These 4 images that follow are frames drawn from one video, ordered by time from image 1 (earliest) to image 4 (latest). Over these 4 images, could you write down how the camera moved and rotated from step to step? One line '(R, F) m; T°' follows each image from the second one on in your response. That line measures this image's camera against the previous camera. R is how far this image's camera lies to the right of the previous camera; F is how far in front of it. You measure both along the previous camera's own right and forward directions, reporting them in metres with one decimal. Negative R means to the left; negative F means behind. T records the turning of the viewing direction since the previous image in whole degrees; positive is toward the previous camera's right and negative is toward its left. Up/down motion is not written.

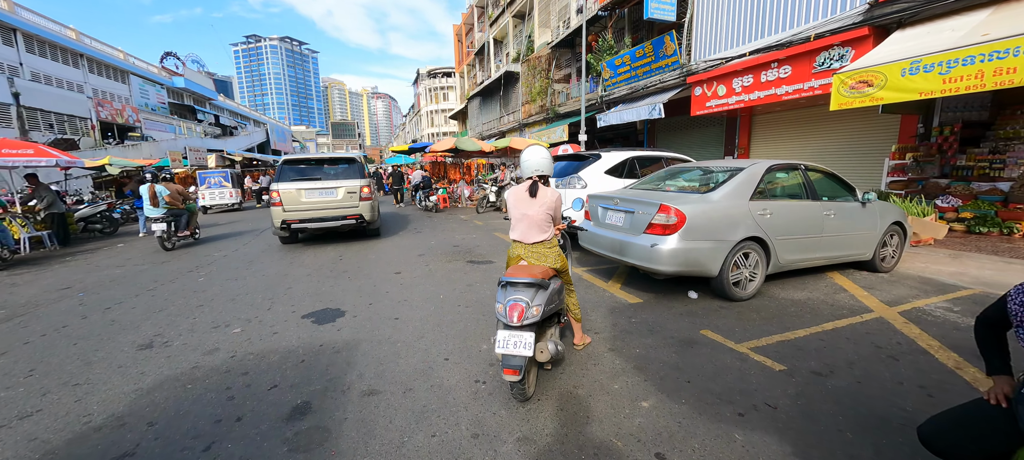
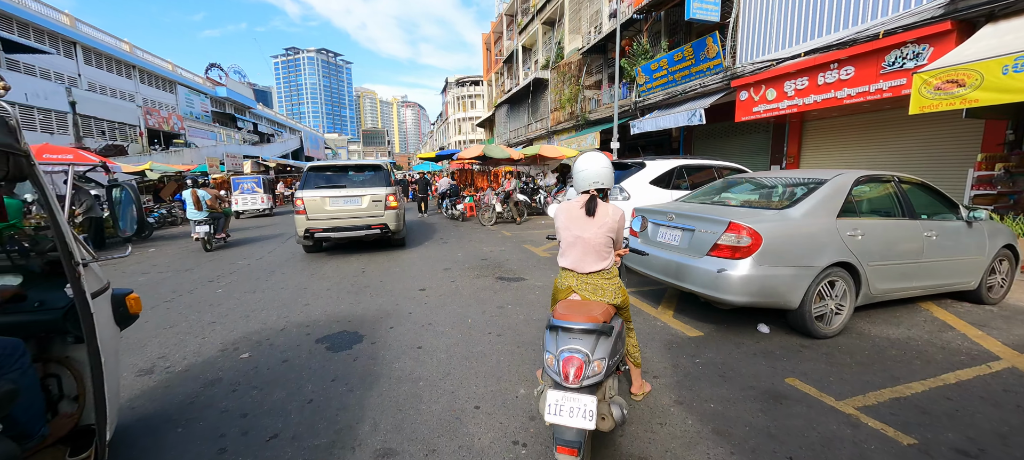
(-0.1, +0.4) m; -4°
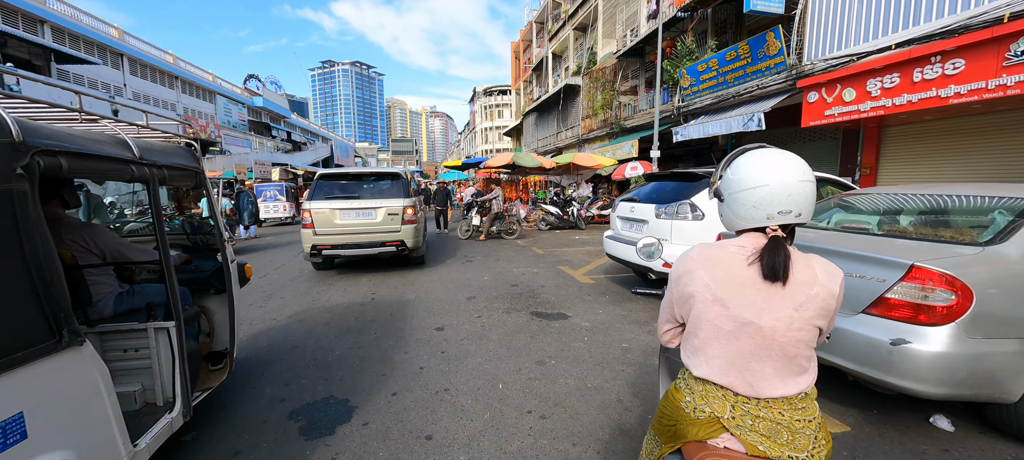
(-0.2, +0.9) m; -4°
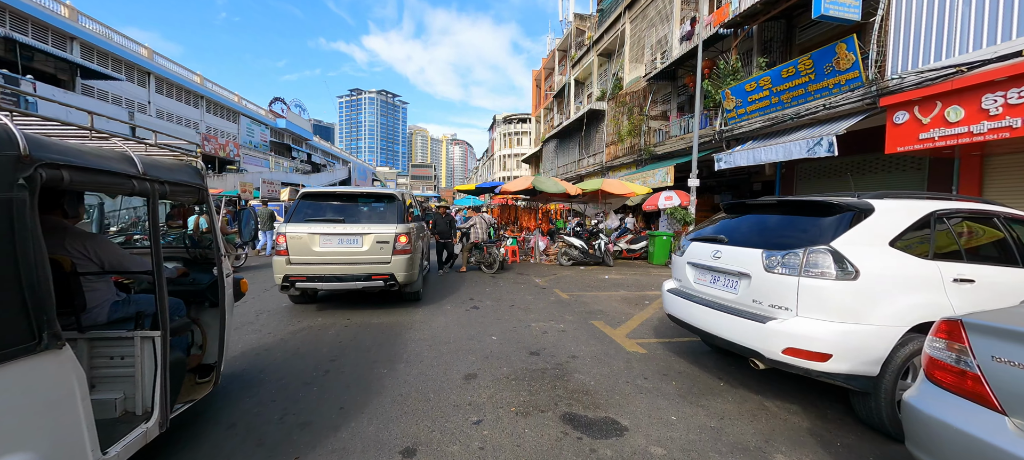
(-0.1, +1.4) m; -2°
